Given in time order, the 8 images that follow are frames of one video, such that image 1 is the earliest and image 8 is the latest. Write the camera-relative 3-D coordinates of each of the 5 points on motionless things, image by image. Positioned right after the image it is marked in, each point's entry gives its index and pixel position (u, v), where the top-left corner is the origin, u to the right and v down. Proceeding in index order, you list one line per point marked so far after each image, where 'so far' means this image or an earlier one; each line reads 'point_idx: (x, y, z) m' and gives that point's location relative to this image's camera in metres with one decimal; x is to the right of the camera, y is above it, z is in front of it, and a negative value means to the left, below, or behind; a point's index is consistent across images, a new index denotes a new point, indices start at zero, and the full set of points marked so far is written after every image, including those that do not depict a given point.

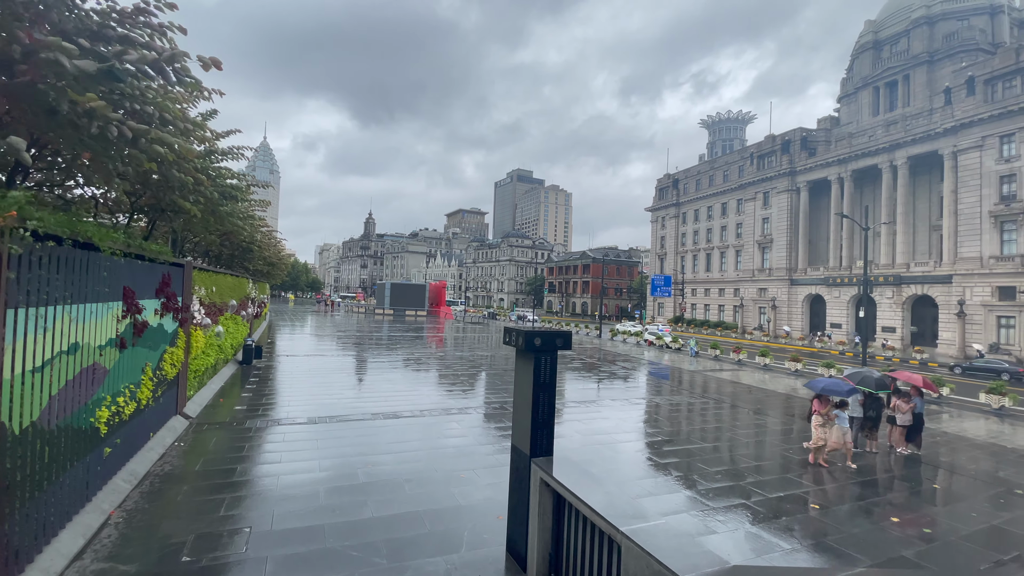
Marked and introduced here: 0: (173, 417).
0: (-6.6, -2.6, +9.3) m
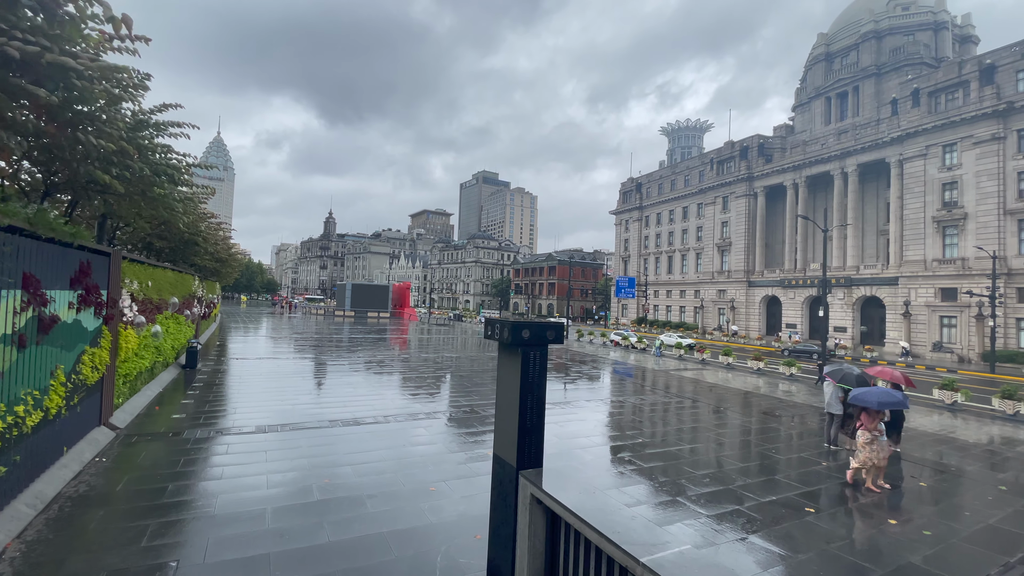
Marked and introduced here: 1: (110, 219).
0: (-7.1, -2.4, +8.1) m
1: (-8.5, +1.6, +10.0) m
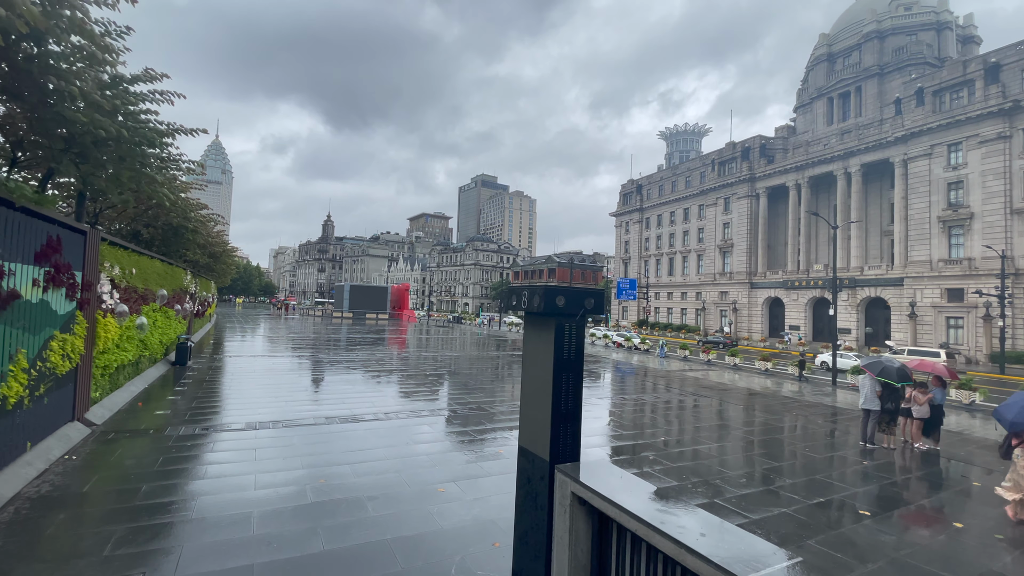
0: (-6.9, -2.1, +7.3) m
1: (-8.3, +1.9, +9.3) m
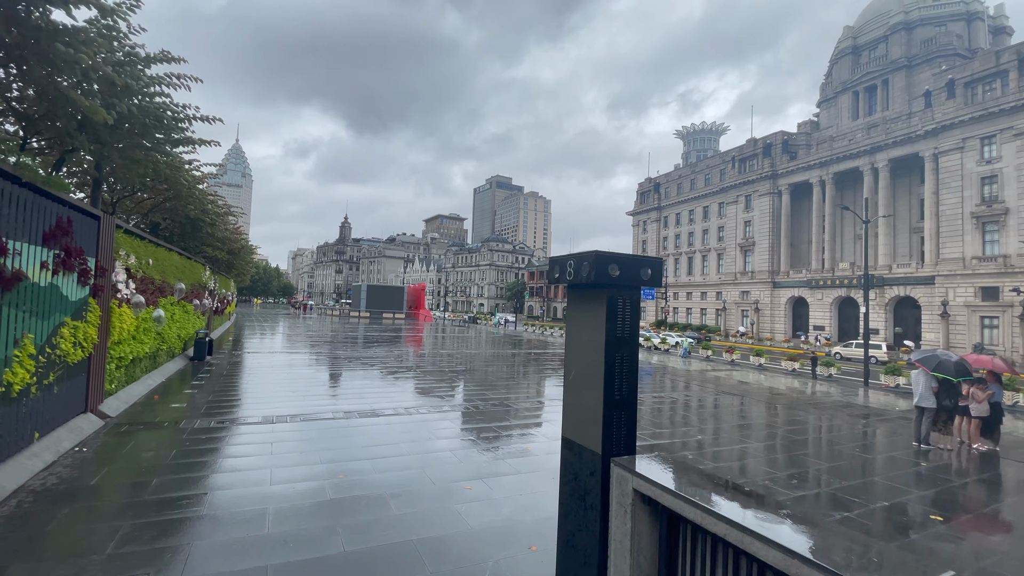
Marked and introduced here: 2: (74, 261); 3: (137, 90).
0: (-6.4, -1.9, +7.1) m
1: (-7.8, +2.1, +9.1) m
2: (-6.0, +0.4, +6.5) m
3: (-6.1, +3.3, +7.8) m
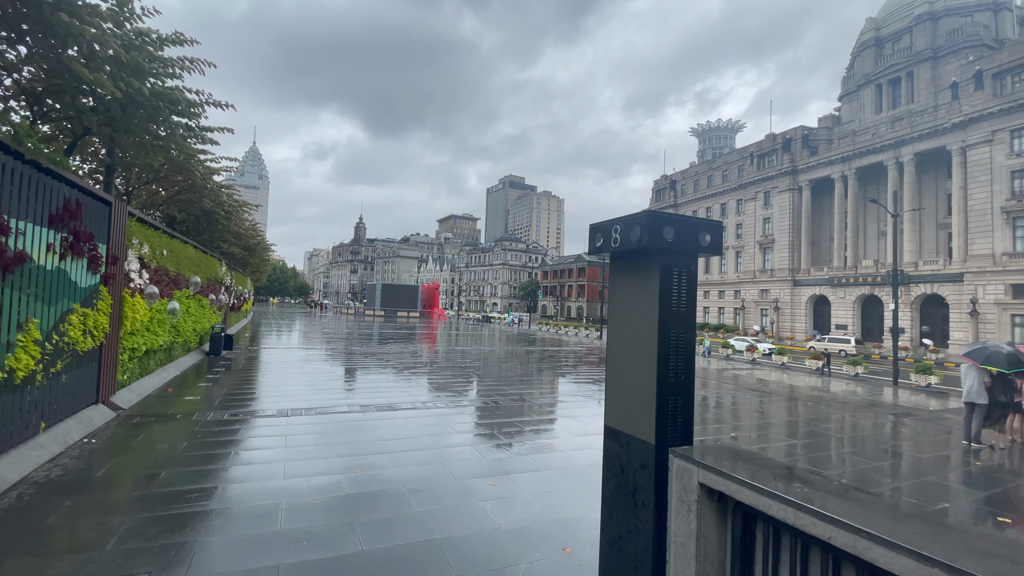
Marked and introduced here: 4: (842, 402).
0: (-6.1, -1.7, +6.8) m
1: (-7.4, +2.3, +8.9) m
2: (-5.7, +0.6, +6.3) m
3: (-5.8, +3.4, +7.6) m
4: (+12.0, -4.1, +17.3) m
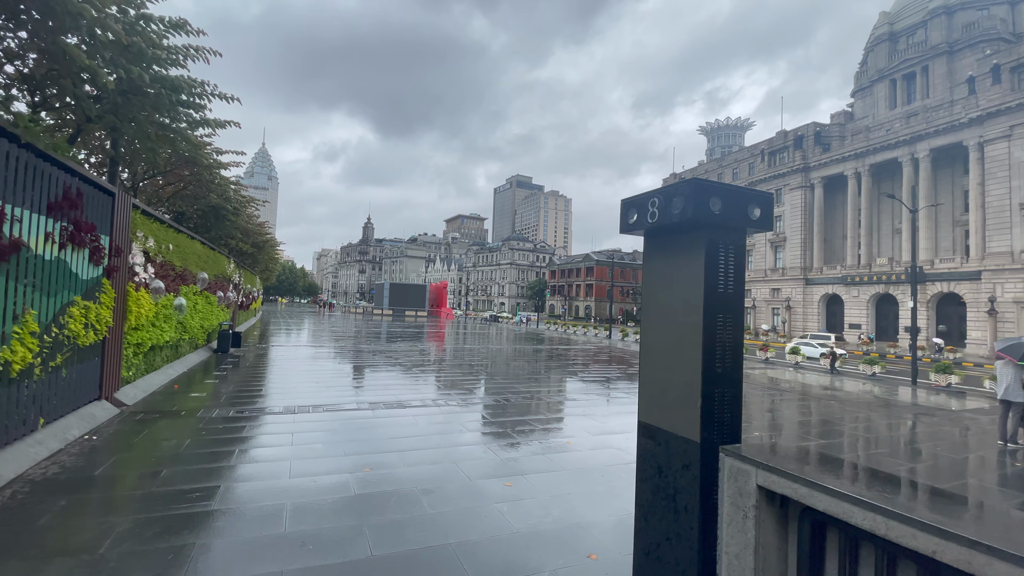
0: (-5.9, -1.6, +6.7) m
1: (-7.2, +2.4, +8.8) m
2: (-5.5, +0.7, +6.1) m
3: (-5.6, +3.5, +7.4) m
4: (+12.4, -4.0, +16.8) m
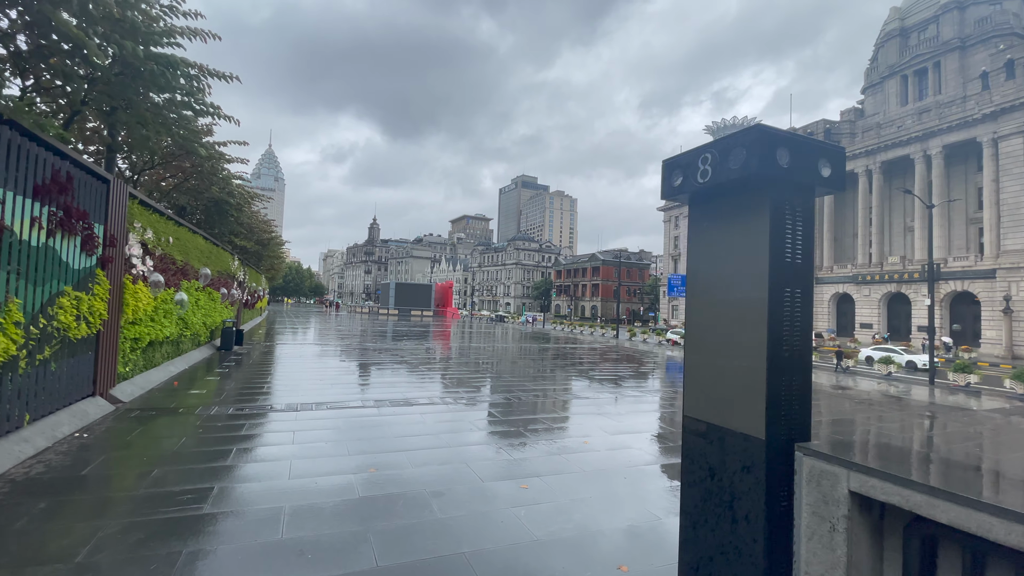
0: (-5.7, -1.5, +6.4) m
1: (-7.0, +2.5, +8.5) m
2: (-5.3, +0.8, +5.8) m
3: (-5.4, +3.7, +7.1) m
4: (+12.7, -3.9, +16.3) m
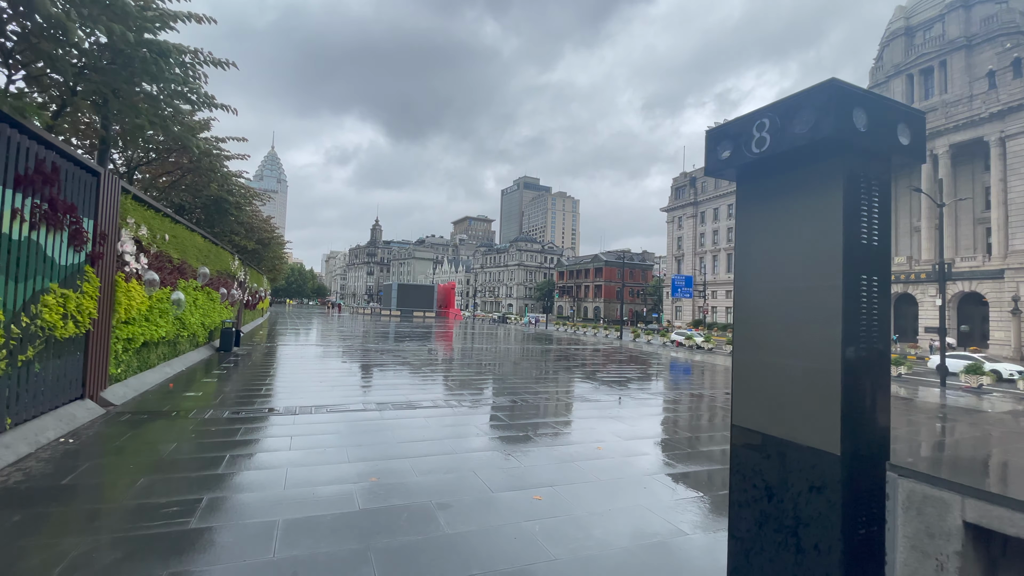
0: (-5.6, -1.5, +6.1) m
1: (-6.9, +2.5, +8.2) m
2: (-5.2, +0.8, +5.5) m
3: (-5.3, +3.7, +6.8) m
4: (+12.8, -3.9, +16.0) m
